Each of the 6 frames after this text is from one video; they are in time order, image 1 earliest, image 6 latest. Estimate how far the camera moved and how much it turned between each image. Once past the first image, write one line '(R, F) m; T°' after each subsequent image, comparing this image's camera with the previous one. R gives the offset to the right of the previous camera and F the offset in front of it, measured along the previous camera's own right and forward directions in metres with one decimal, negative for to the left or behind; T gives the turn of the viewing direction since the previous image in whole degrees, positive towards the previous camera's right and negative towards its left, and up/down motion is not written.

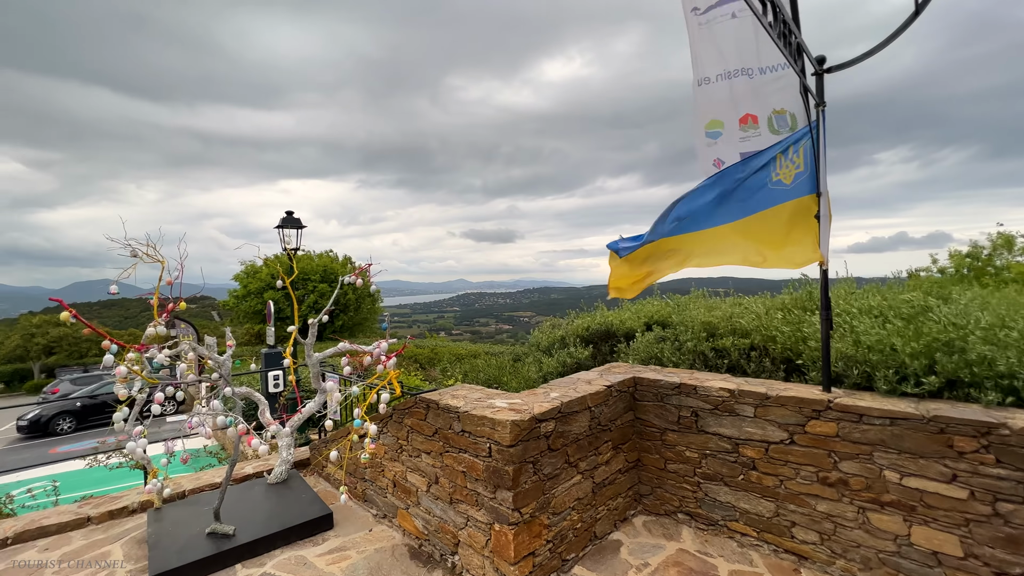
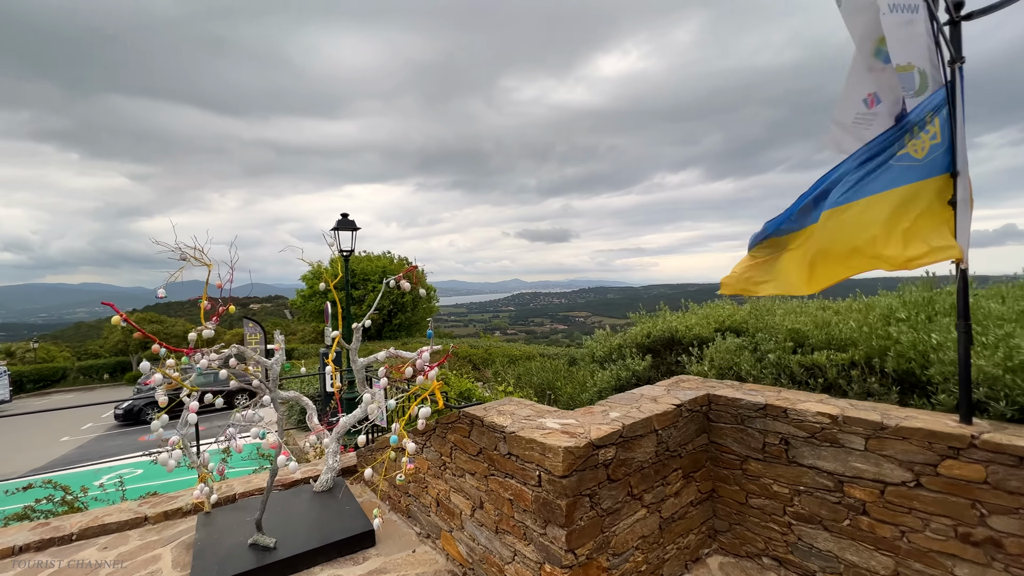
(0.0, +0.3) m; -7°
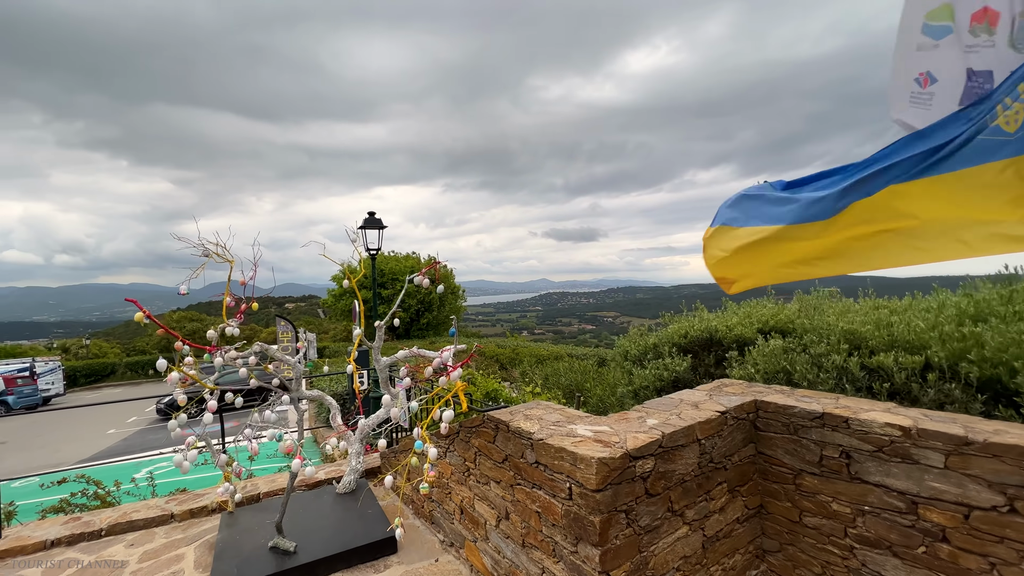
(0.0, +0.2) m; -3°
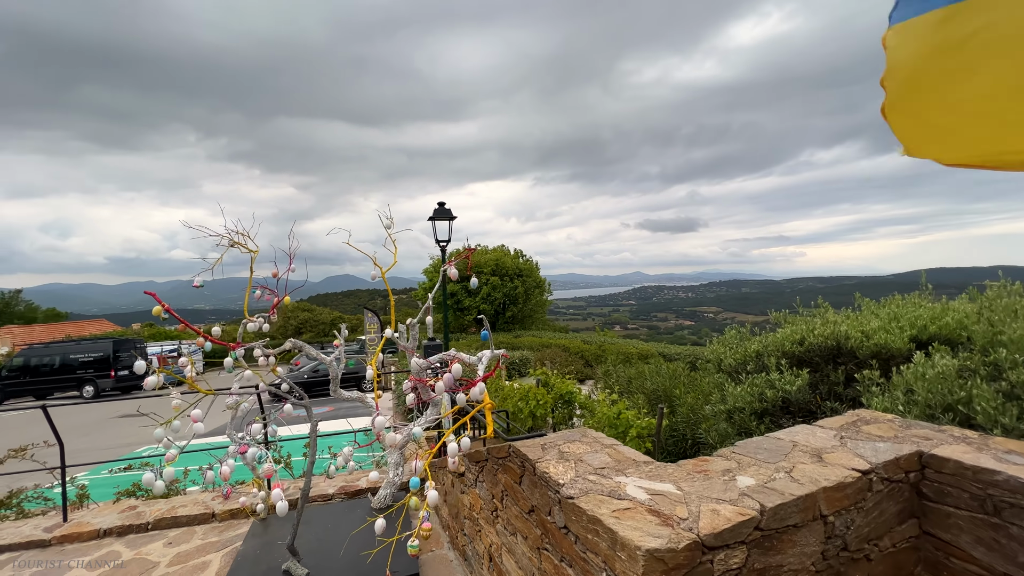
(+0.2, +0.7) m; -12°
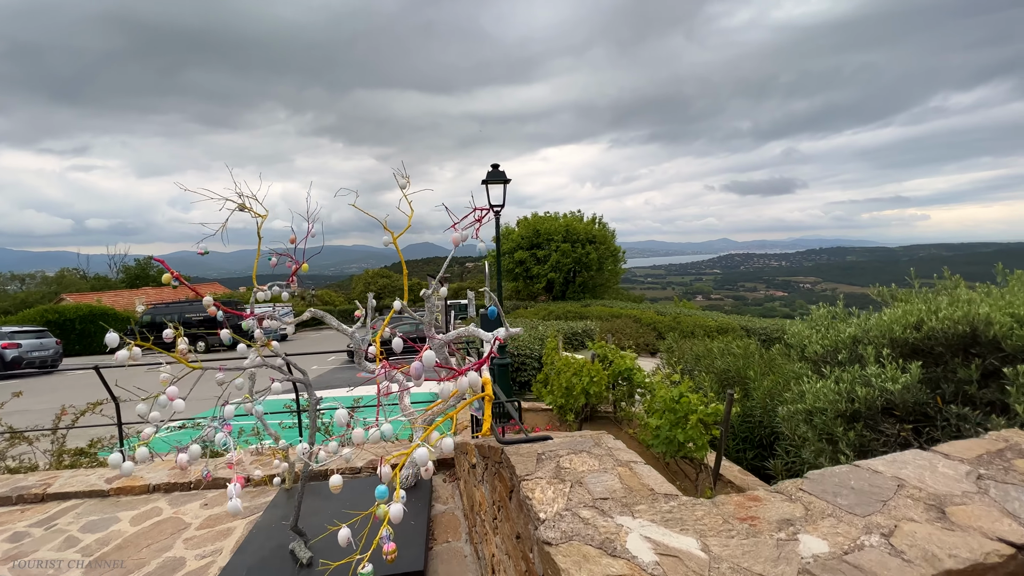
(+0.3, +0.5) m; -9°
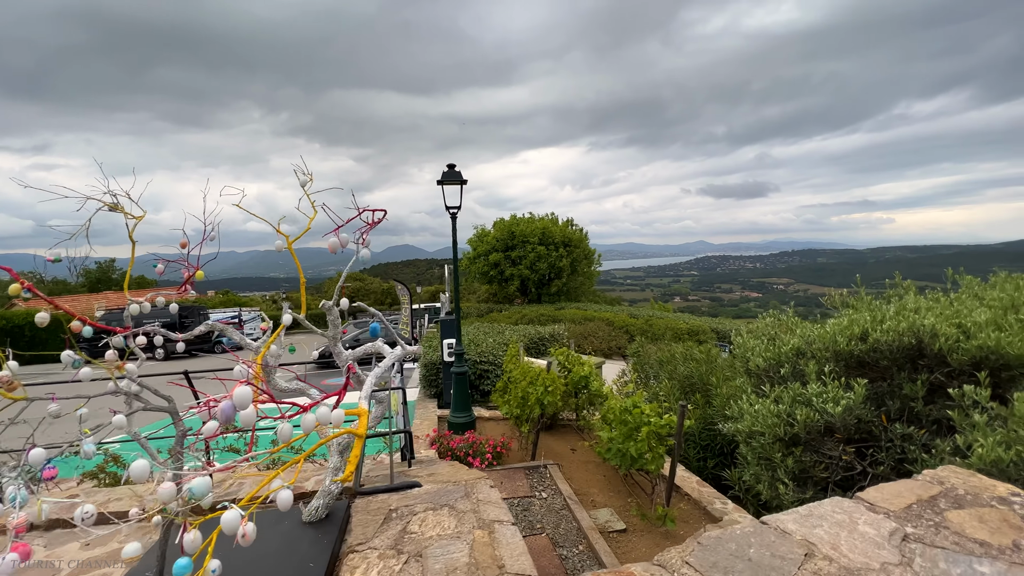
(+0.4, +0.3) m; +2°
